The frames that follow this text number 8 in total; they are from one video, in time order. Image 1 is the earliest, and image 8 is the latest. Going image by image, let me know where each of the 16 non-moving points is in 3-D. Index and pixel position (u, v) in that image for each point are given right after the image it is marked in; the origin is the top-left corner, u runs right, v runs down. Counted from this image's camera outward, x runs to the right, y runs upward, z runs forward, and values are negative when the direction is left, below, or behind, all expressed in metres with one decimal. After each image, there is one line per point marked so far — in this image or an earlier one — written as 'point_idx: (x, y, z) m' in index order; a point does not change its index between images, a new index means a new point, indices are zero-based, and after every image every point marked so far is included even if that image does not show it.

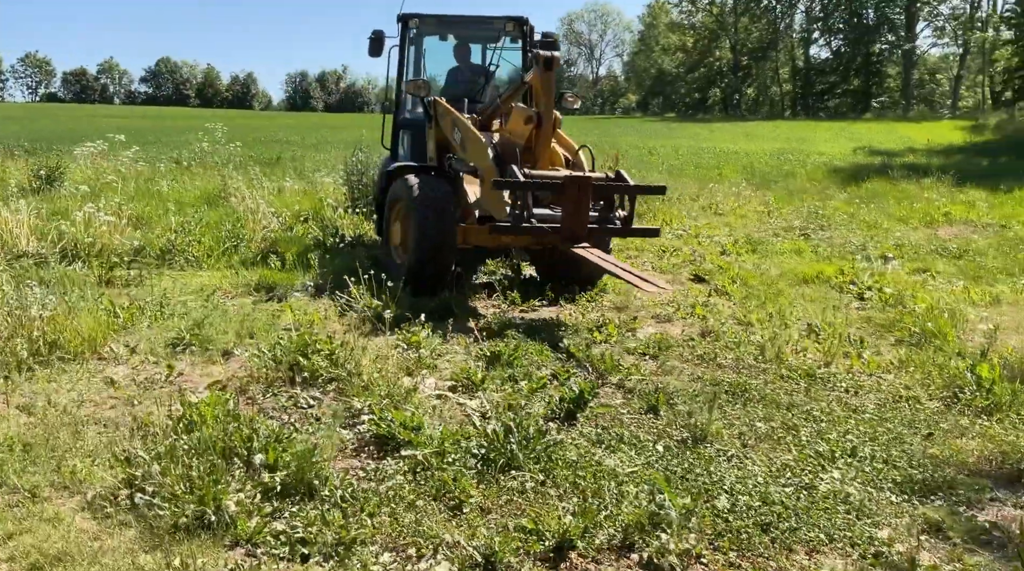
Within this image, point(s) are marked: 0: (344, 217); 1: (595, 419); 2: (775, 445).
0: (-2.0, +0.8, +10.8) m
1: (+0.4, -0.6, +4.5) m
2: (+1.2, -0.8, +4.4) m
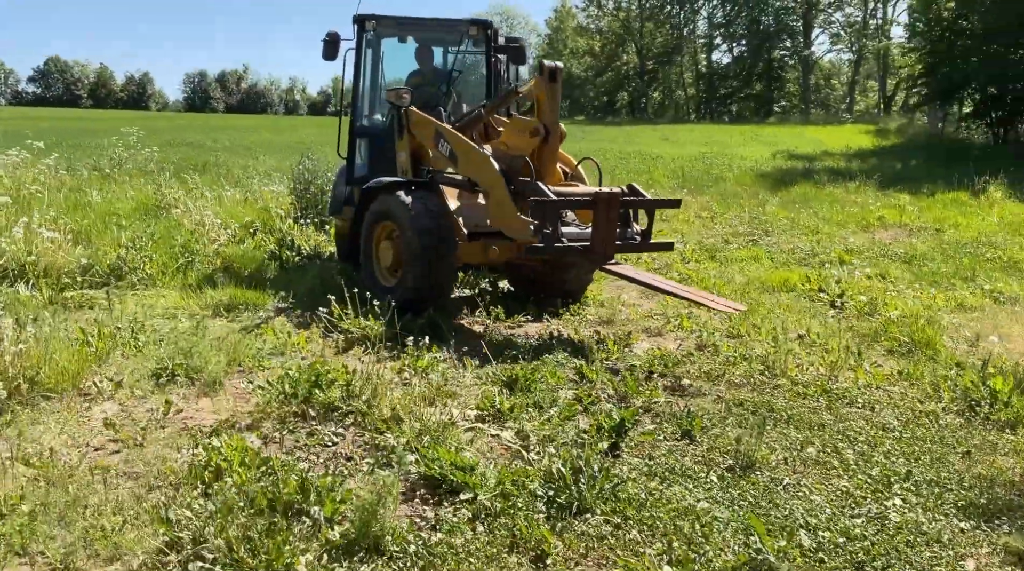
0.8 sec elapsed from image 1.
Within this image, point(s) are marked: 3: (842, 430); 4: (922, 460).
0: (-2.4, +0.6, +10.3) m
1: (+0.6, -0.7, +4.3) m
2: (+1.4, -0.9, +4.3) m
3: (+1.7, -0.8, +4.9) m
4: (+1.9, -0.8, +4.5) m
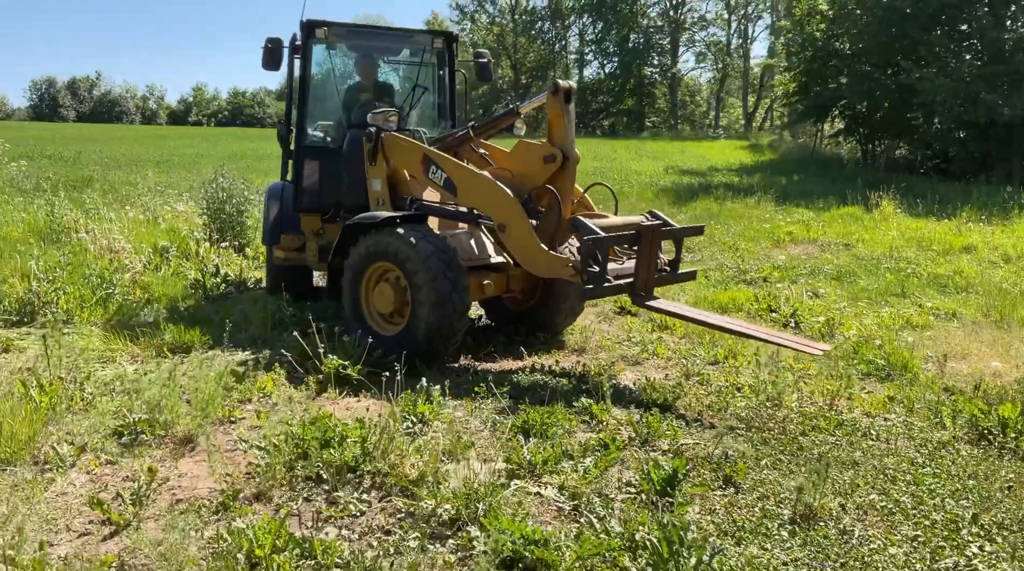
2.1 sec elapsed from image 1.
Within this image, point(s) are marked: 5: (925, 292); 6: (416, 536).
0: (-3.1, +0.3, +9.5) m
1: (+0.8, -0.9, +4.0) m
2: (+1.6, -1.0, +4.1) m
3: (+1.8, -0.9, +4.7) m
4: (+2.1, -1.0, +4.3) m
5: (+4.6, -0.1, +10.2) m
6: (-0.4, -1.0, +3.5) m
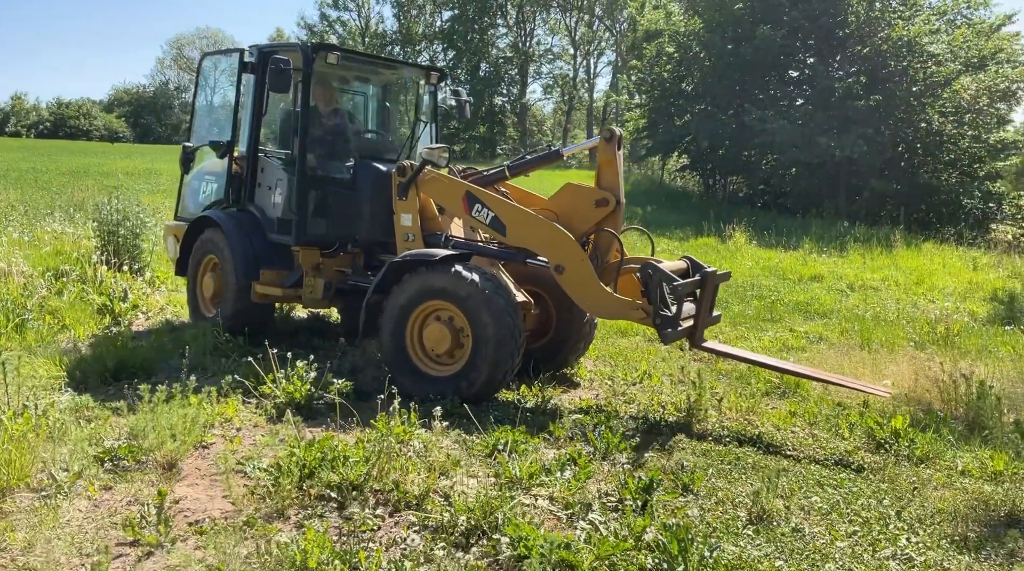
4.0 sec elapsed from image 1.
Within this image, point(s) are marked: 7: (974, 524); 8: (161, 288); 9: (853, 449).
0: (-4.0, +0.1, +9.3) m
1: (+0.7, -1.1, +4.4) m
2: (+1.6, -1.2, +4.7) m
3: (+1.7, -1.1, +5.3) m
4: (+2.0, -1.2, +5.0) m
5: (+3.4, -0.4, +11.3) m
6: (-0.3, -1.1, +3.8) m
7: (+2.3, -1.2, +4.7) m
8: (-3.8, 0.0, +10.0) m
9: (+2.2, -1.0, +5.9) m
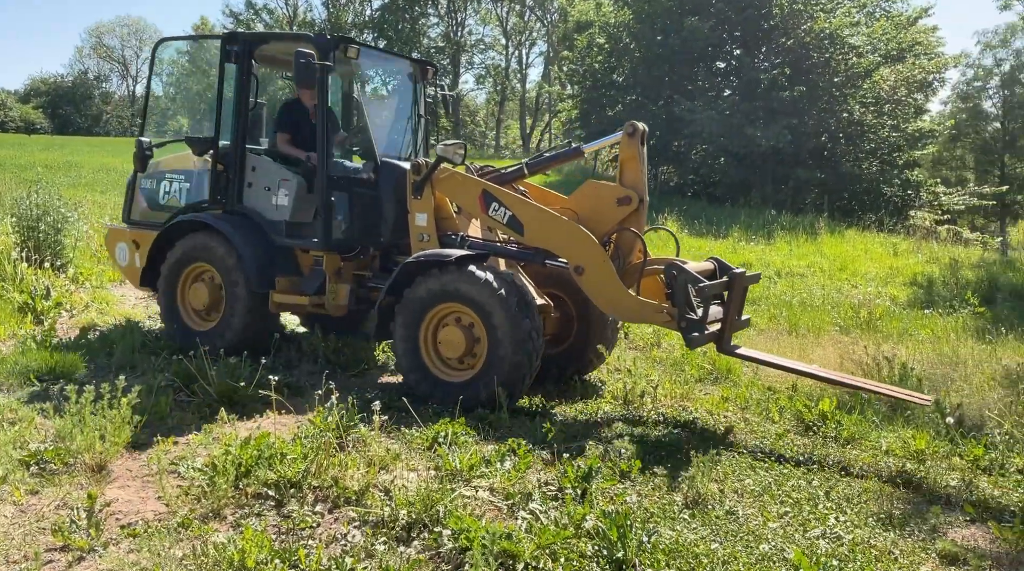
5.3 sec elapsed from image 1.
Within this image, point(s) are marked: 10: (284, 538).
0: (-4.6, +0.1, +9.0) m
1: (+0.5, -1.0, +4.5) m
2: (+1.3, -1.1, +4.8) m
3: (+1.3, -1.0, +5.4) m
4: (+1.7, -1.1, +5.1) m
5: (+2.6, -0.2, +11.5) m
6: (-0.5, -1.0, +3.8) m
7: (+2.0, -1.1, +4.9) m
8: (-4.5, 0.0, +9.7) m
9: (+1.8, -1.0, +6.0) m
10: (-0.9, -1.0, +3.8) m
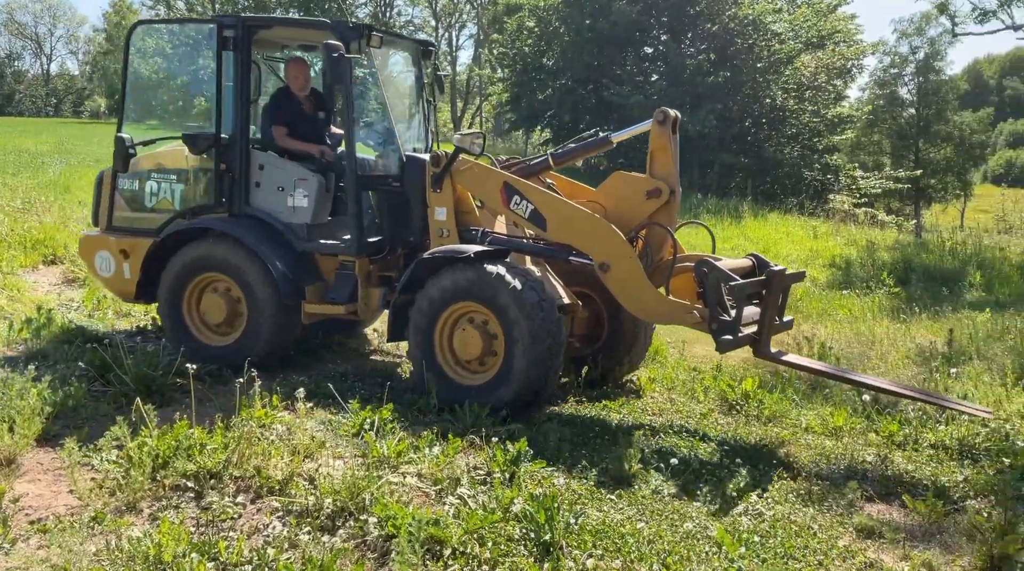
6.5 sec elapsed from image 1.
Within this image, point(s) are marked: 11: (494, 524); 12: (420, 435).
0: (-5.3, +0.2, +8.6) m
1: (+0.1, -0.9, +4.5) m
2: (+0.9, -1.0, +4.9) m
3: (+0.9, -0.9, +5.5) m
4: (+1.3, -1.0, +5.2) m
5: (+1.7, 0.0, +11.6) m
6: (-0.8, -1.0, +3.7) m
7: (+1.6, -1.0, +5.0) m
8: (-5.2, +0.1, +9.3) m
9: (+1.3, -0.8, +6.1) m
10: (-1.2, -1.0, +3.7) m
11: (-0.1, -1.0, +3.8) m
12: (-0.5, -0.8, +4.9) m
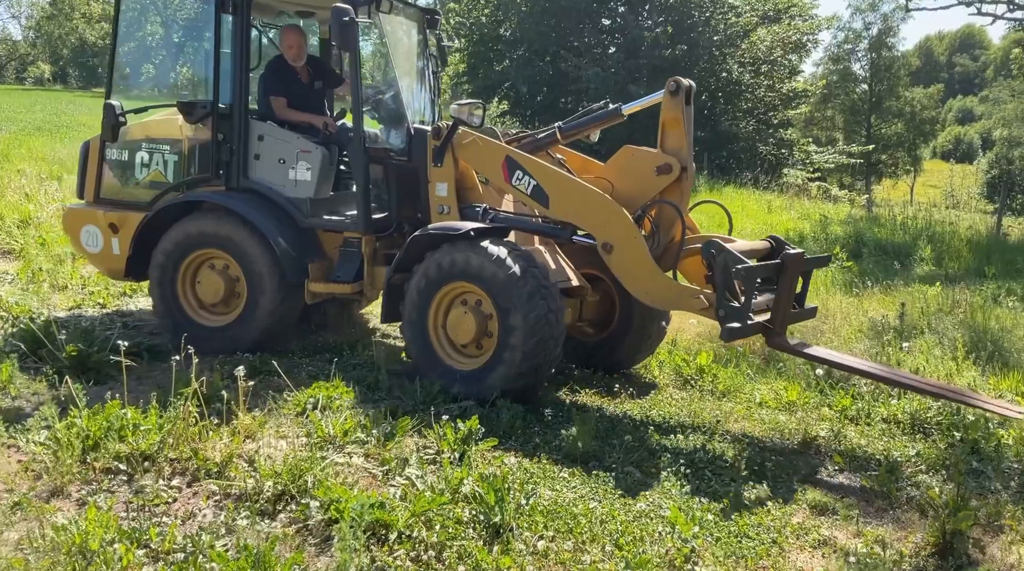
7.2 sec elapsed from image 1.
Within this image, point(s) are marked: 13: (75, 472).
0: (-5.7, +0.5, +8.2) m
1: (-0.1, -0.8, +4.4) m
2: (+0.6, -0.9, +4.8) m
3: (+0.6, -0.8, +5.4) m
4: (+1.0, -0.8, +5.2) m
5: (+1.2, +0.3, +11.5) m
6: (-1.0, -0.9, +3.5) m
7: (+1.4, -0.9, +4.9) m
8: (-5.7, +0.4, +8.9) m
9: (+1.0, -0.7, +6.1) m
10: (-1.4, -0.9, +3.5) m
11: (-0.3, -0.9, +3.6) m
12: (-0.8, -0.7, +4.7) m
13: (-1.8, -0.8, +3.8) m
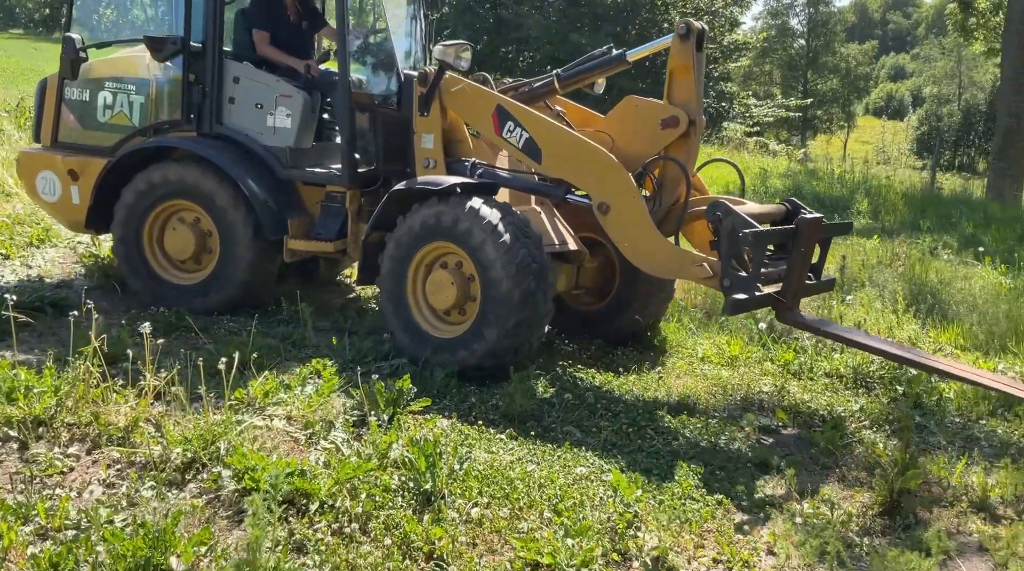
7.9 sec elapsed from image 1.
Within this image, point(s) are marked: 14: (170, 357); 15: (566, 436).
0: (-6.2, +0.9, +7.5) m
1: (-0.4, -0.6, +4.1) m
2: (+0.3, -0.6, +4.6) m
3: (+0.2, -0.5, +5.2) m
4: (+0.7, -0.6, +5.0) m
5: (+0.4, +0.9, +11.3) m
6: (-1.3, -0.7, +3.2) m
7: (+1.0, -0.7, +4.8) m
8: (-6.2, +0.9, +8.2) m
9: (+0.6, -0.4, +5.9) m
10: (-1.7, -0.7, +3.2) m
11: (-0.5, -0.7, +3.4) m
12: (-1.1, -0.4, +4.4) m
13: (-2.0, -0.6, +3.4) m
14: (-1.7, -0.3, +4.6) m
15: (+0.3, -0.7, +4.3) m
